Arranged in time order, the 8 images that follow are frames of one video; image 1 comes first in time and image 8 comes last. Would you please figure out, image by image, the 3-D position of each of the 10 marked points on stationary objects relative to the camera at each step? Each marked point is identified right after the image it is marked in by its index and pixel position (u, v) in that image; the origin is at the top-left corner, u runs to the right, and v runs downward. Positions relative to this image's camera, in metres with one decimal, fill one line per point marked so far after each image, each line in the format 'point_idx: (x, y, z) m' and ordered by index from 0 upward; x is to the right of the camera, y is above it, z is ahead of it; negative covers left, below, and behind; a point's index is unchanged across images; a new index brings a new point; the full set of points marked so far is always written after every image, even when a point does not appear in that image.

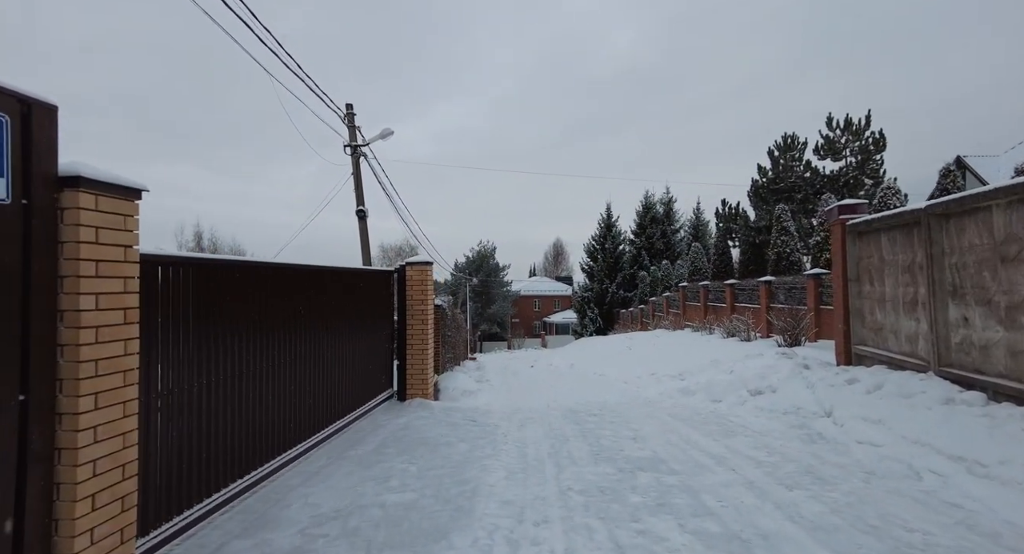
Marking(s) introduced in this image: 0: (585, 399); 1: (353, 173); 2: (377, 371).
0: (+1.2, -2.0, +8.3) m
1: (-3.5, +2.3, +11.1) m
2: (-1.7, -1.2, +6.7) m
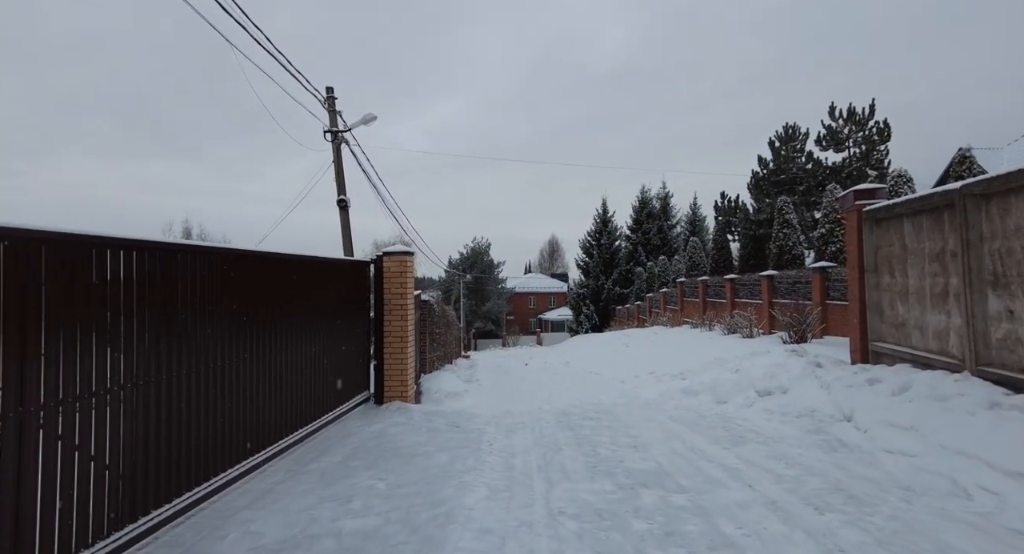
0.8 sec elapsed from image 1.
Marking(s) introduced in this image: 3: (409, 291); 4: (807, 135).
0: (+1.1, -1.9, +7.8) m
1: (-3.7, +2.5, +10.5) m
2: (-1.9, -1.1, +6.2) m
3: (-1.3, -0.2, +6.3) m
4: (+10.2, +4.9, +17.4) m
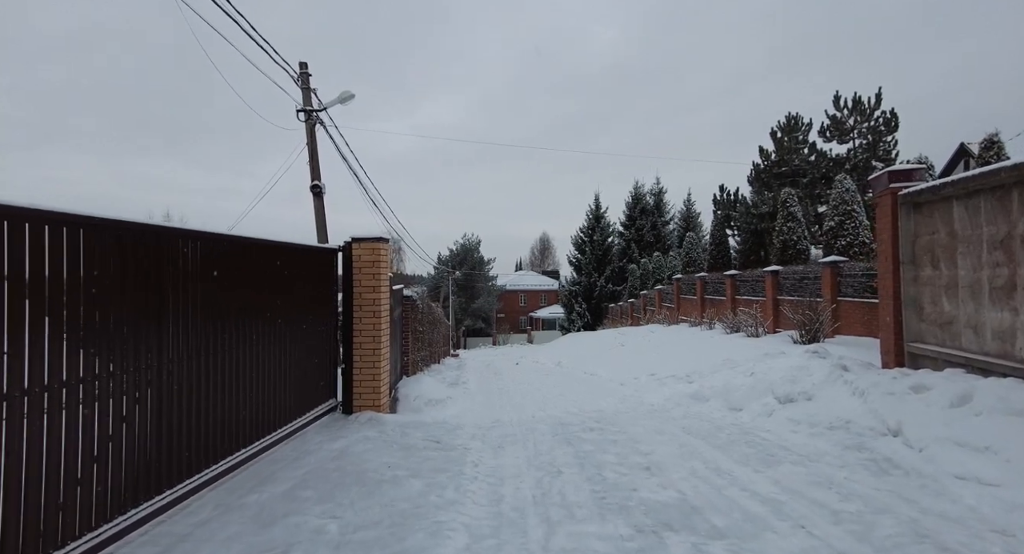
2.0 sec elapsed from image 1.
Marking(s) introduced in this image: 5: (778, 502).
0: (+0.9, -1.8, +7.0) m
1: (-3.9, +2.6, +9.6) m
2: (-2.0, -1.0, +5.3) m
3: (-1.4, -0.1, +5.5) m
4: (+9.9, +5.1, +16.8) m
5: (+1.7, -1.5, +3.3) m
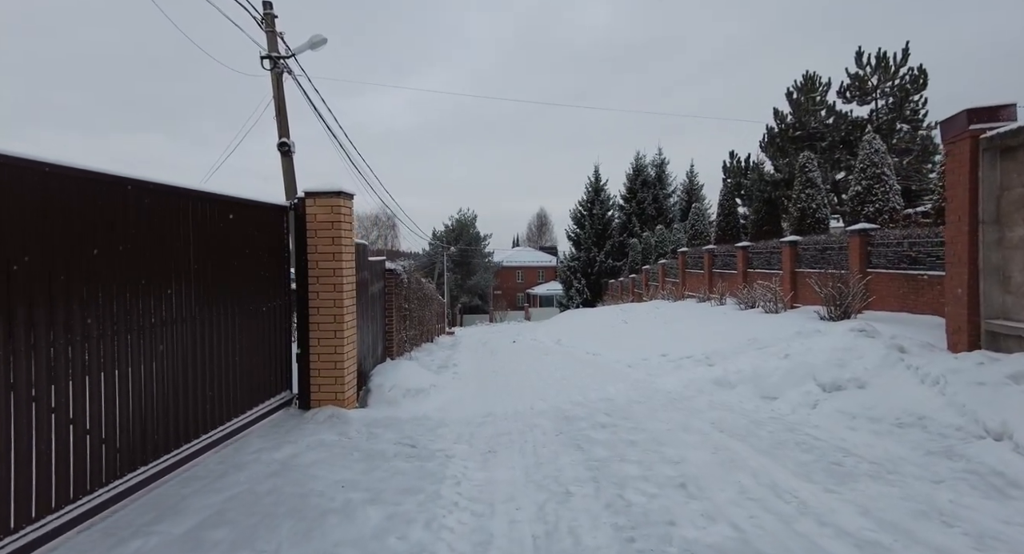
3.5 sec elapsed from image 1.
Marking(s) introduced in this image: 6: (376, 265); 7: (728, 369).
0: (+0.9, -1.4, +6.0) m
1: (-4.0, +3.1, +8.4) m
2: (-2.0, -0.7, +4.3) m
3: (-1.5, +0.2, +4.4) m
4: (+9.8, +5.9, +15.5) m
5: (+1.7, -1.2, +2.3) m
6: (-2.0, +0.2, +7.3) m
7: (+2.8, -1.2, +6.4) m
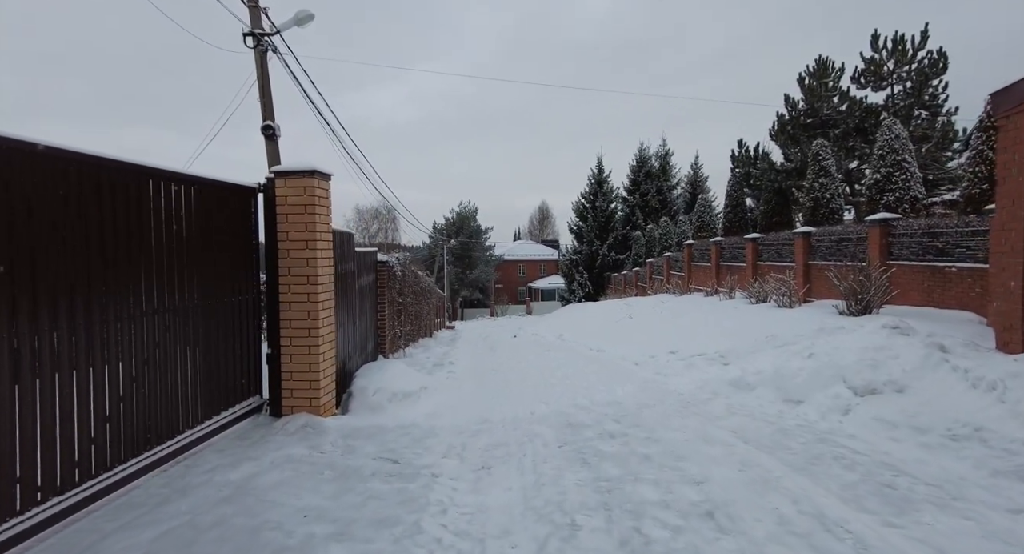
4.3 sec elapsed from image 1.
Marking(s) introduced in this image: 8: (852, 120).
0: (+0.8, -1.3, +5.5) m
1: (-4.0, +3.2, +7.9) m
2: (-2.1, -0.7, +3.8) m
3: (-1.5, +0.3, +3.9) m
4: (+9.8, +6.1, +14.9) m
5: (+1.7, -1.2, +1.8) m
6: (-2.0, +0.3, +6.8) m
7: (+2.7, -1.1, +5.9) m
8: (+9.5, +4.4, +14.1) m
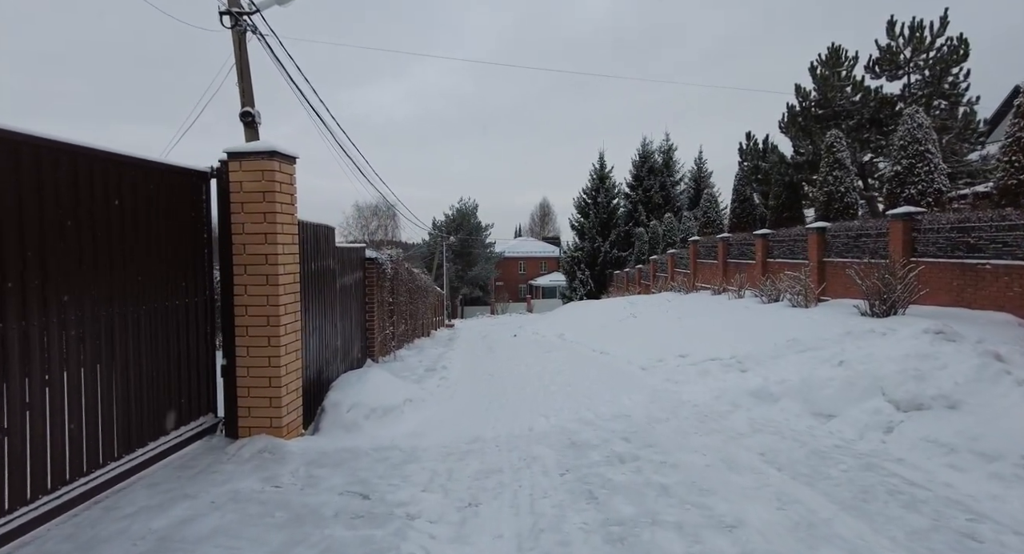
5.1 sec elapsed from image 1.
0: (+0.8, -1.3, +5.0) m
1: (-4.0, +3.2, +7.3) m
2: (-2.1, -0.7, +3.3) m
3: (-1.5, +0.3, +3.4) m
4: (+9.8, +6.2, +14.3) m
5: (+1.6, -1.2, +1.3) m
6: (-2.0, +0.3, +6.3) m
7: (+2.7, -1.1, +5.3) m
8: (+9.5, +4.4, +13.5) m
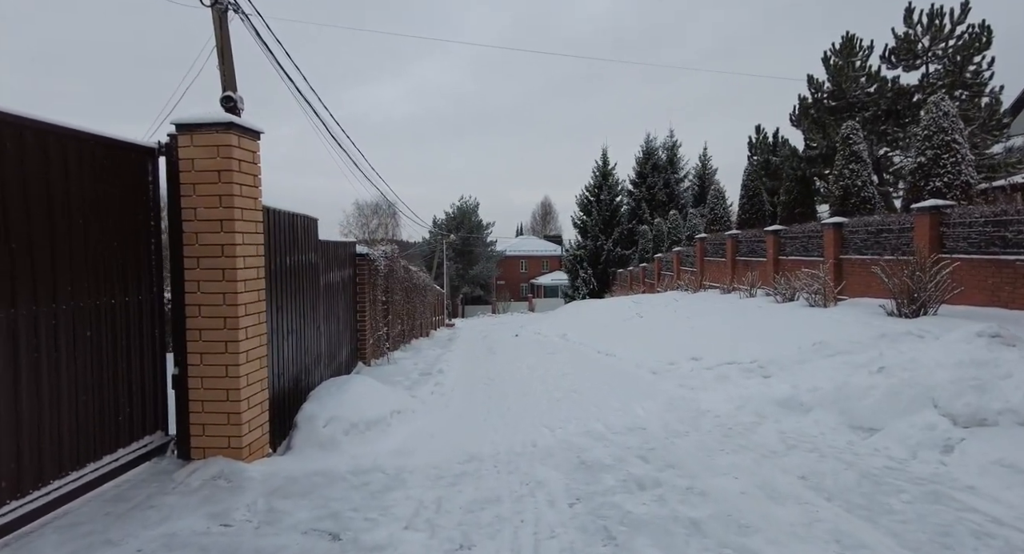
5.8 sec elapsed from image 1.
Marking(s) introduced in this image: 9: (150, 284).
0: (+0.8, -1.3, +4.5) m
1: (-4.0, +3.3, +6.8) m
2: (-2.1, -0.6, +2.8) m
3: (-1.5, +0.4, +2.9) m
4: (+9.8, +6.2, +13.8) m
5: (+1.6, -1.2, +0.7) m
6: (-2.0, +0.3, +5.8) m
7: (+2.7, -1.0, +4.8) m
8: (+9.5, +4.5, +12.9) m
9: (-2.1, 0.0, +2.9) m
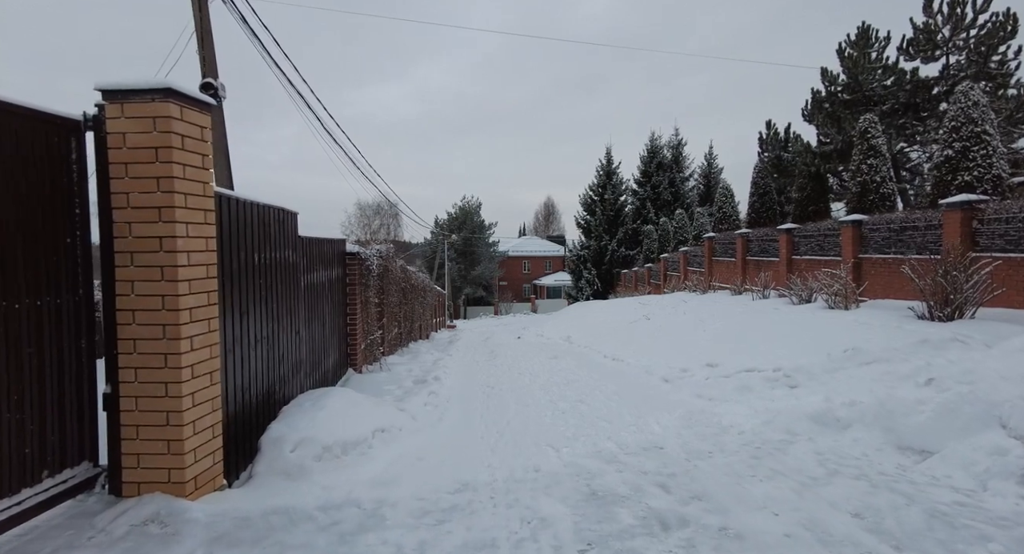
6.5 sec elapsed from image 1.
0: (+0.8, -1.3, +4.0) m
1: (-4.0, +3.2, +6.4) m
2: (-2.1, -0.6, +2.3) m
3: (-1.5, +0.4, +2.4) m
4: (+9.9, +6.2, +13.2) m
5: (+1.6, -1.2, +0.2) m
6: (-2.0, +0.3, +5.3) m
7: (+2.7, -1.0, +4.3) m
8: (+9.6, +4.5, +12.4) m
9: (-2.1, 0.0, +2.4) m
